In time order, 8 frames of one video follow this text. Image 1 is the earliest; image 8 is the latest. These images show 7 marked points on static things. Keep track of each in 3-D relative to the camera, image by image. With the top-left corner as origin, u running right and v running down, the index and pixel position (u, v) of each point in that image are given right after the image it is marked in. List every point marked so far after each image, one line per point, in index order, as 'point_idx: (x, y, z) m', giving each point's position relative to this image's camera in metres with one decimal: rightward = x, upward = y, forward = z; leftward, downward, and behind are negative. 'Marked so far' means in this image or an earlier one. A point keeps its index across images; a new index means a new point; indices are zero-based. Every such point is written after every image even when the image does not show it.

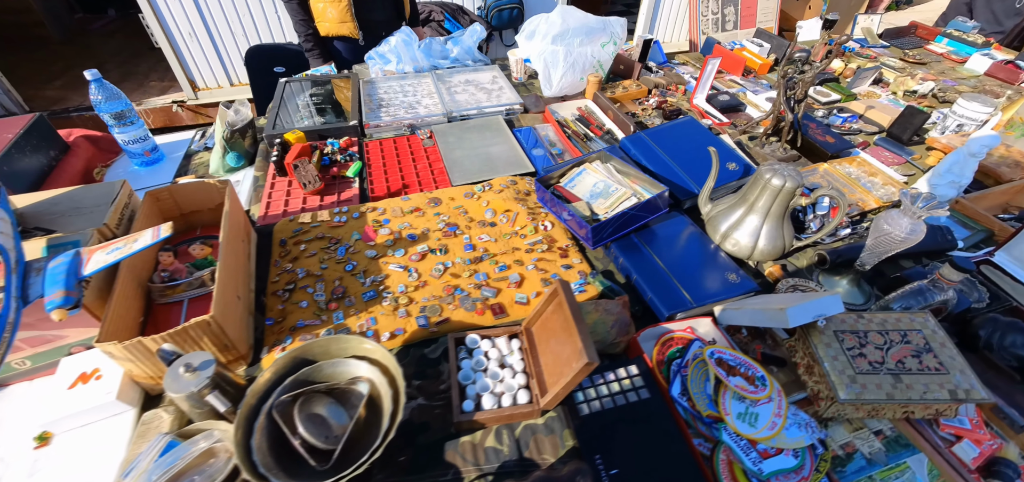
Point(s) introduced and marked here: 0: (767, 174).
0: (+0.7, +0.2, +1.1) m
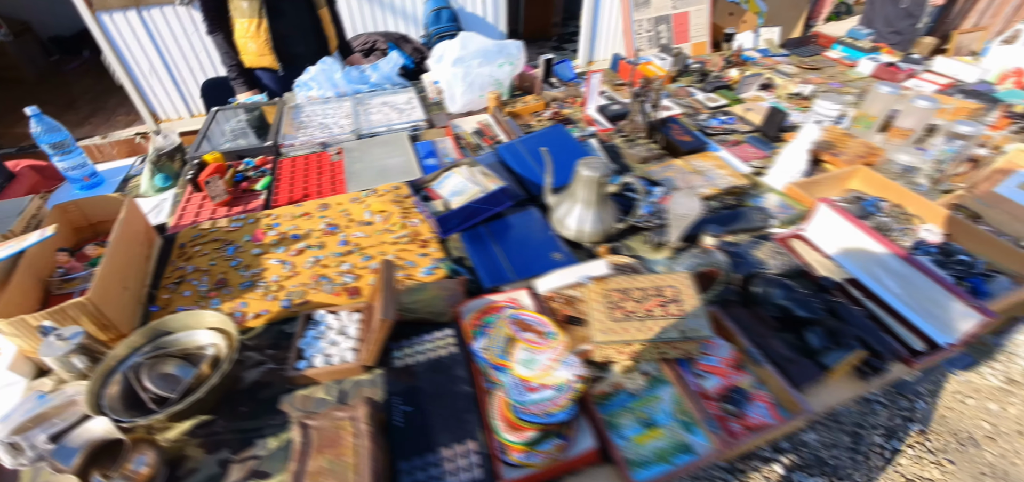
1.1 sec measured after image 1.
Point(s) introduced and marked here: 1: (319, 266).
0: (+0.2, +0.2, +1.3) m
1: (-0.7, -0.1, +1.4) m
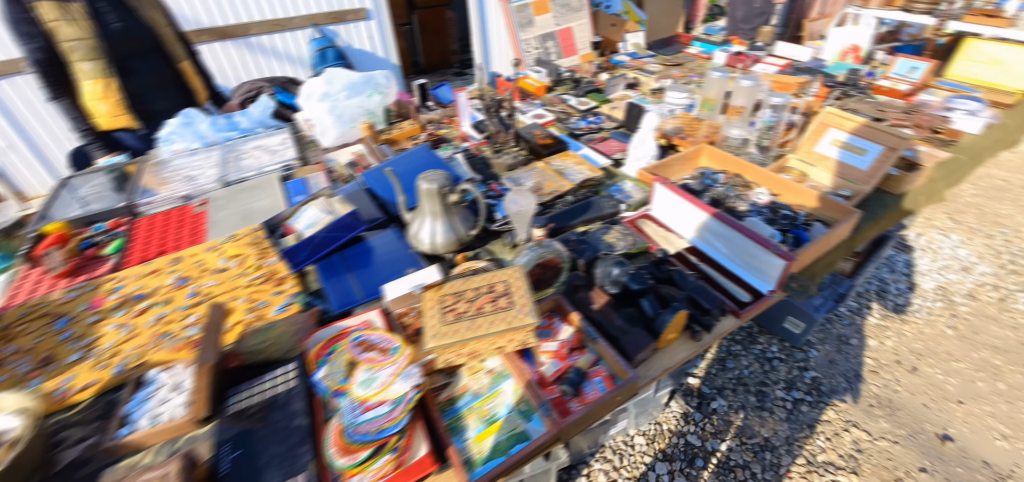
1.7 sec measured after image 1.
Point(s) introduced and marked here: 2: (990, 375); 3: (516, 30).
0: (-0.3, +0.2, +1.4) m
1: (-1.2, -0.3, +1.3) m
2: (+2.9, -0.8, +2.4) m
3: (+0.1, +2.4, +4.4) m
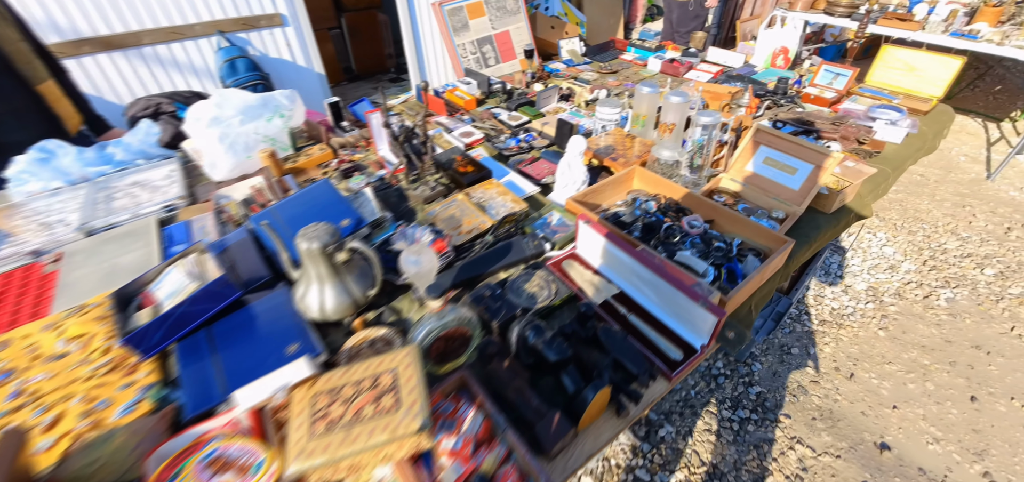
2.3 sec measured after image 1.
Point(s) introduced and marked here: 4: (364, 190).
0: (-0.6, 0.0, +1.1) m
1: (-1.5, -0.5, +1.0) m
2: (+2.5, -0.8, +2.4) m
3: (-0.6, +2.2, +4.2) m
4: (-0.7, +0.2, +1.8) m
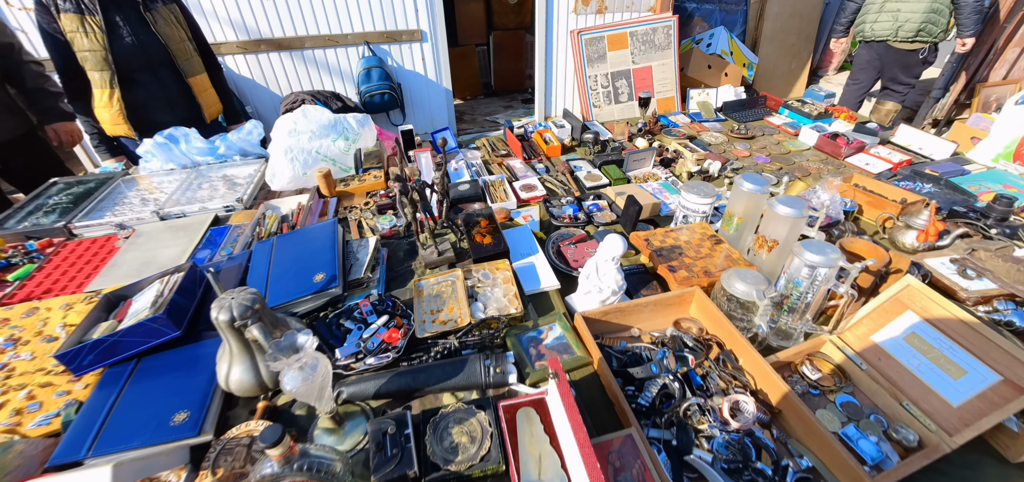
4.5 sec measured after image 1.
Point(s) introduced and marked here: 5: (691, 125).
0: (-0.8, -0.2, +1.0) m
1: (-1.7, -0.5, +1.2) m
2: (+2.3, -1.8, +1.4) m
3: (+0.7, +1.8, +3.9) m
4: (-0.6, 0.0, +1.7) m
5: (+1.2, +0.8, +2.7) m
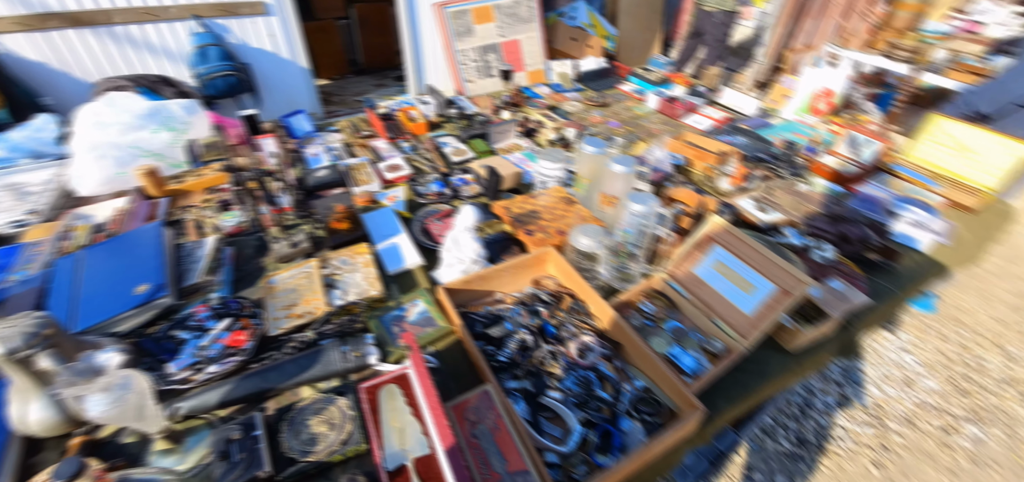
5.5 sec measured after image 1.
0: (-1.2, -0.2, +0.9) m
1: (-2.1, -0.6, +0.8) m
2: (+1.9, -1.5, +1.9) m
3: (-0.6, +2.0, +3.8) m
4: (-1.2, 0.0, +1.5) m
5: (+0.3, +1.0, +2.8) m
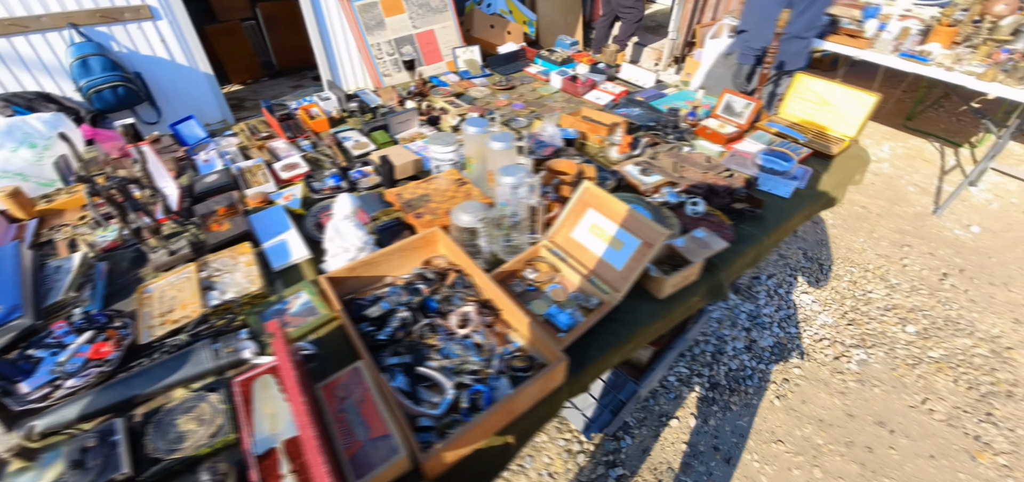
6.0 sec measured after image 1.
0: (-1.5, -0.3, +0.8) m
1: (-2.4, -0.8, +0.7) m
2: (+1.6, -1.2, +2.2) m
3: (-1.4, +2.0, +3.8) m
4: (-1.6, 0.0, +1.5) m
5: (-0.4, +1.2, +2.9) m
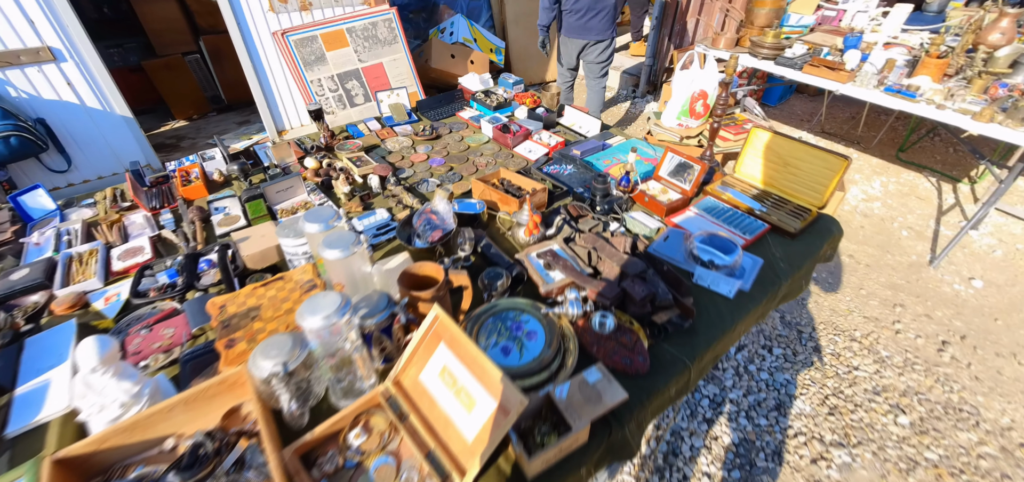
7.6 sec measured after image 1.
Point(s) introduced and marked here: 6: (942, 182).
0: (-2.0, -0.7, +0.4) m
1: (-2.8, -1.2, +0.3) m
2: (+1.1, -1.6, +1.7) m
3: (-1.9, +1.5, +3.5) m
4: (-2.1, -0.5, +1.1) m
5: (-0.8, +0.7, +2.5) m
6: (+4.5, +0.6, +4.1) m
